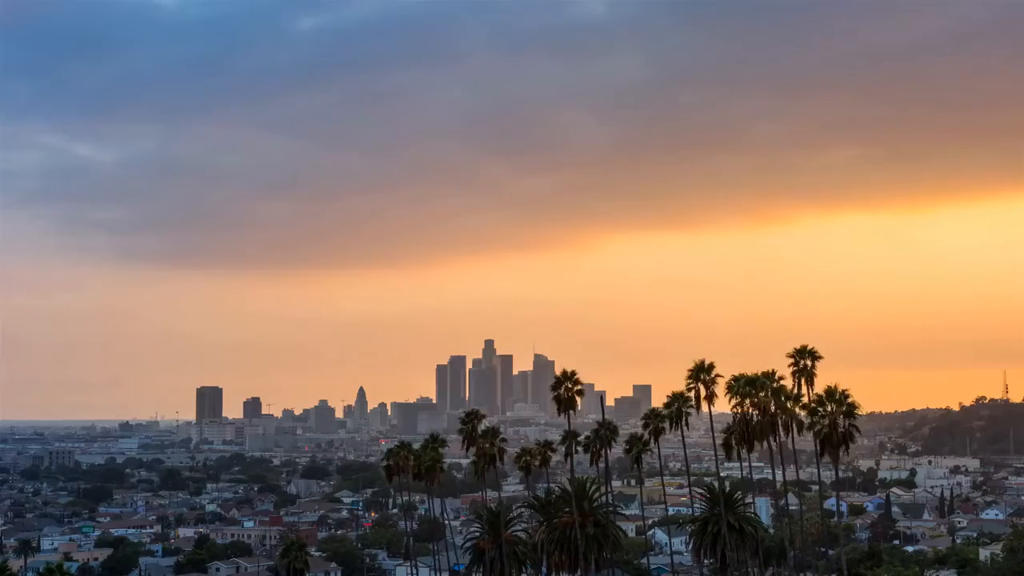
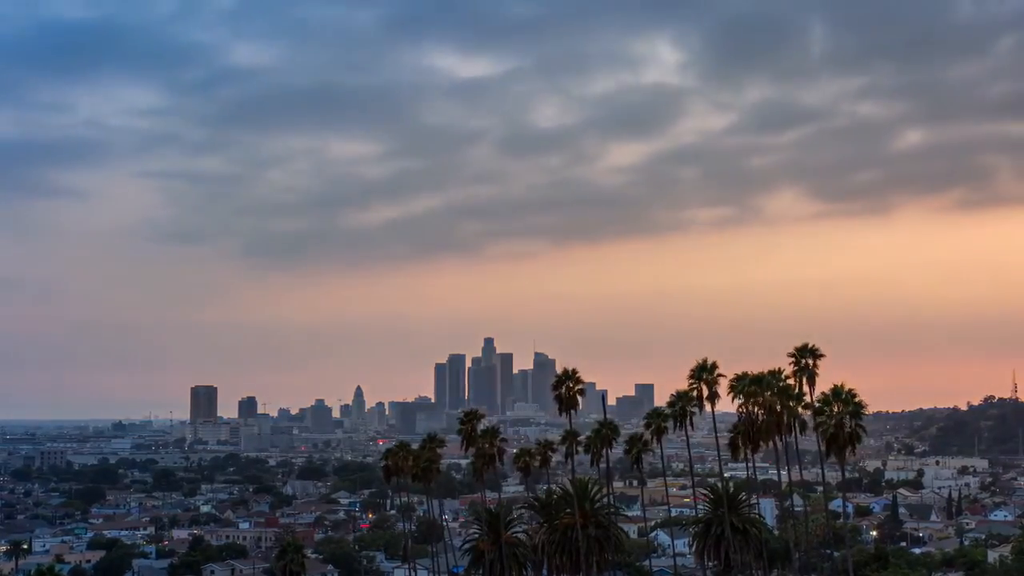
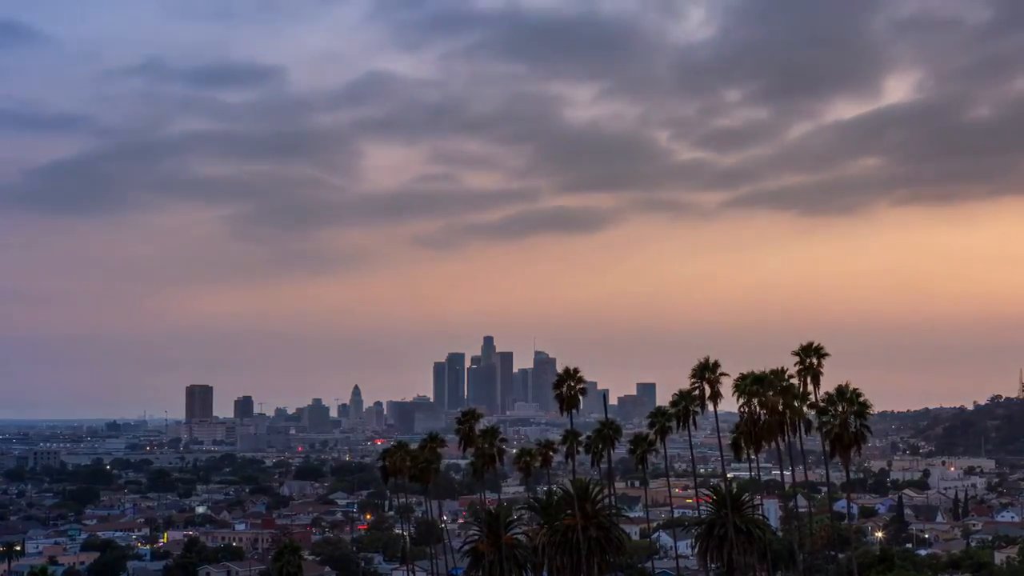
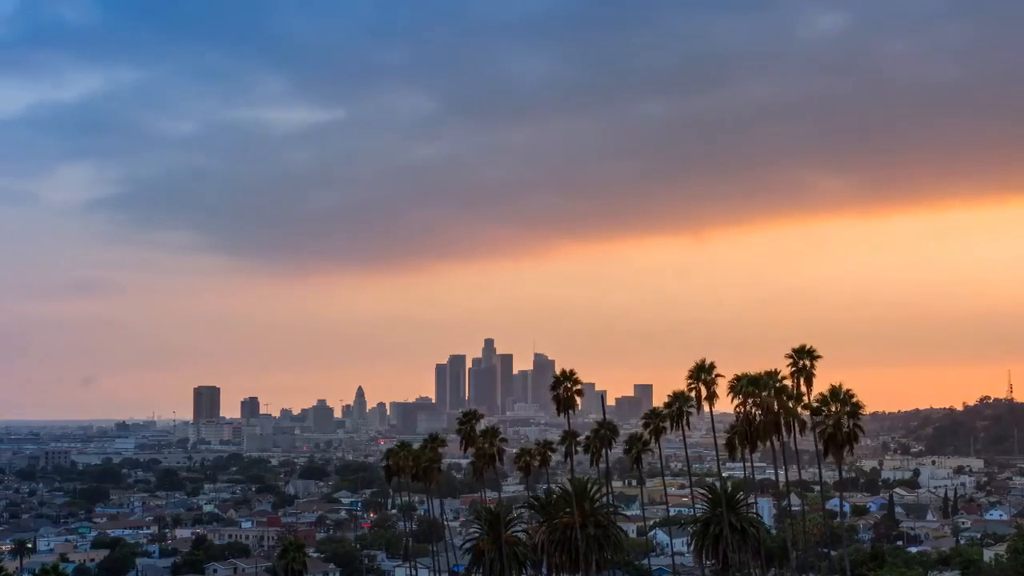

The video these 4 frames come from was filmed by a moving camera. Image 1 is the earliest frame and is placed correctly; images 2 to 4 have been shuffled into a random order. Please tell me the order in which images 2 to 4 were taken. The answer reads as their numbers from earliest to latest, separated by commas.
4, 2, 3
